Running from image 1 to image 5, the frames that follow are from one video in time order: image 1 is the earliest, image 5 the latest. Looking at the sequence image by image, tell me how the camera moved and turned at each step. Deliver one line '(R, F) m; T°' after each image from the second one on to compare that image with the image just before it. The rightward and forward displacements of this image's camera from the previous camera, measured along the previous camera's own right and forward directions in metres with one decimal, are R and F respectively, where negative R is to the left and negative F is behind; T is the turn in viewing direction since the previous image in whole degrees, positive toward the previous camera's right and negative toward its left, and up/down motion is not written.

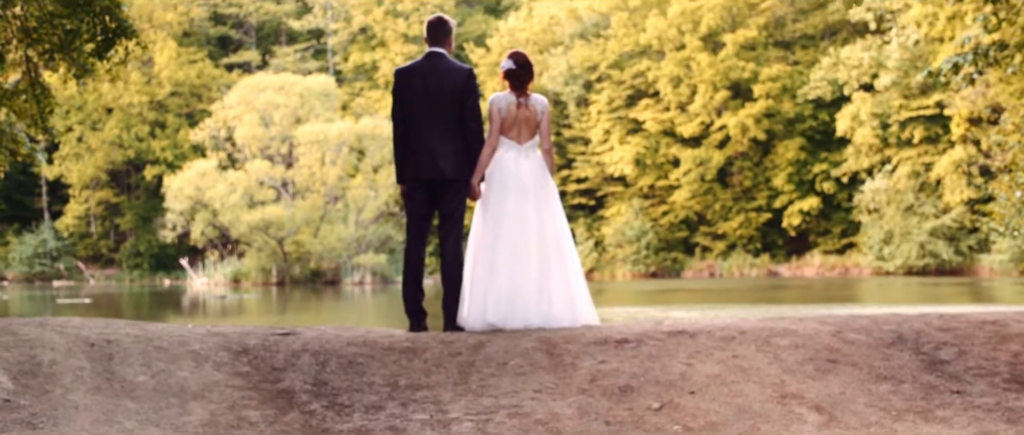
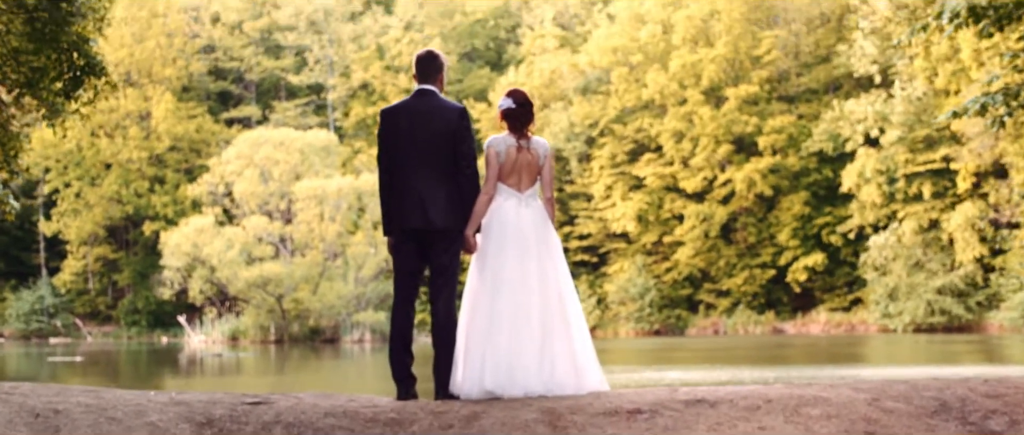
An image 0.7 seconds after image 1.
(0.0, +0.4) m; 0°
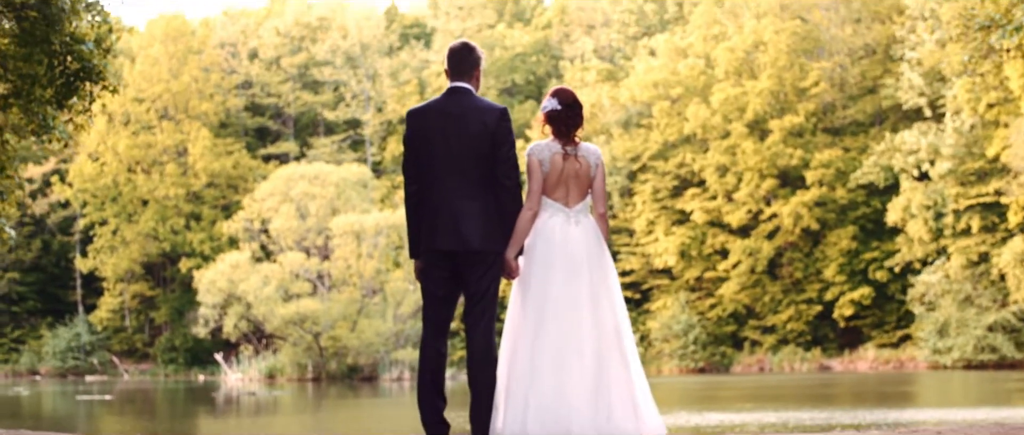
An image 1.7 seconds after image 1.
(0.0, +0.5) m; -1°
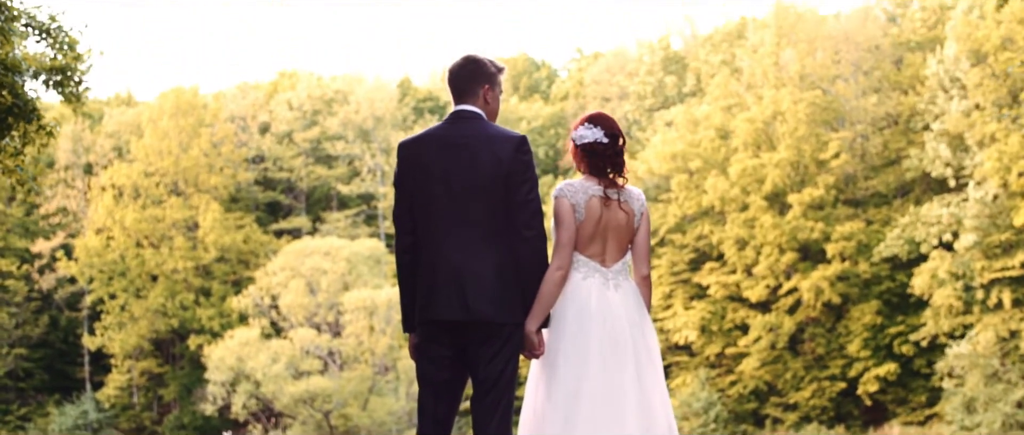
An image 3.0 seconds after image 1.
(0.0, +0.6) m; 0°
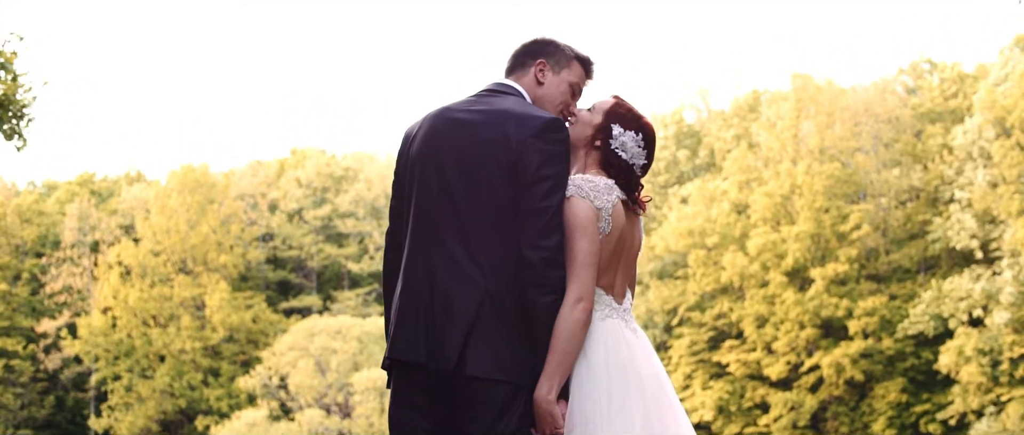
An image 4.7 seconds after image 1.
(0.0, +0.7) m; 0°
